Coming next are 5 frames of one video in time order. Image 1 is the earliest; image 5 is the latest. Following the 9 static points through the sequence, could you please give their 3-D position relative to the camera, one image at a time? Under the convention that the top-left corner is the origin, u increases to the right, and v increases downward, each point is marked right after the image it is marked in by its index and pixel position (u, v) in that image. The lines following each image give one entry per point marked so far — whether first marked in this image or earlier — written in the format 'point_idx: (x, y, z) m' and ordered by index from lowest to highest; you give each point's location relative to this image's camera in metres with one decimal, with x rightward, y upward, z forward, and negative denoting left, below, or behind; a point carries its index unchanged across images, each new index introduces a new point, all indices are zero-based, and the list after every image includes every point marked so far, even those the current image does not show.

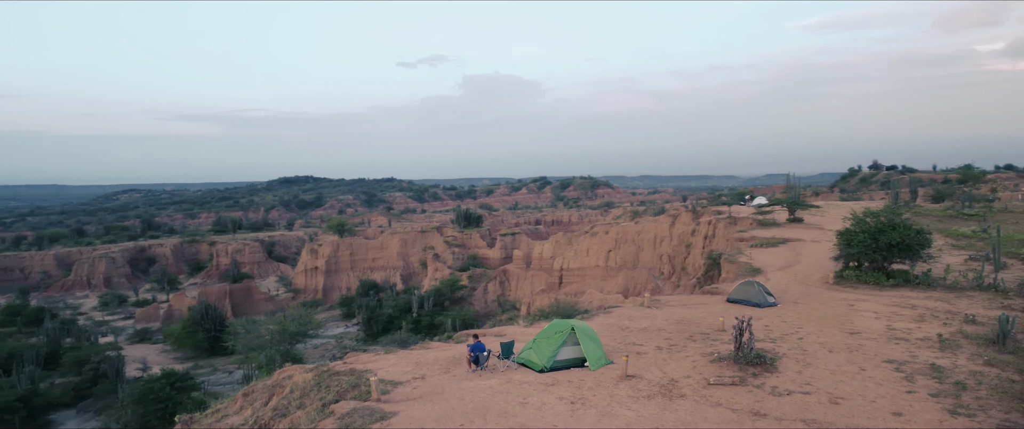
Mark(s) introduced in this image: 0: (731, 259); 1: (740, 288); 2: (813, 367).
0: (+4.3, -0.9, +15.8) m
1: (+3.0, -1.0, +10.9) m
2: (+2.7, -1.4, +7.3) m
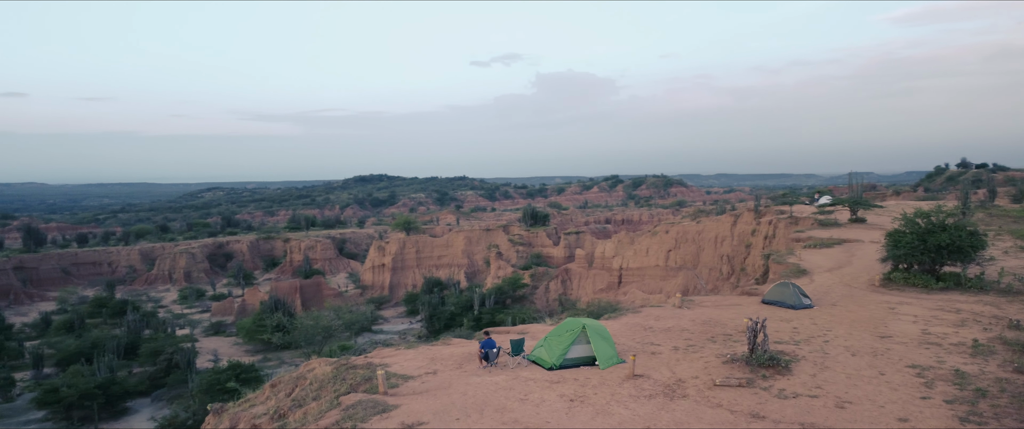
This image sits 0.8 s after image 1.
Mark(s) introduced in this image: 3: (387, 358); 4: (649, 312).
0: (+5.1, -0.9, +15.5) m
1: (+3.4, -1.0, +10.7) m
2: (+2.8, -1.4, +7.1) m
3: (-1.2, -1.4, +7.7) m
4: (+1.7, -1.2, +10.2) m
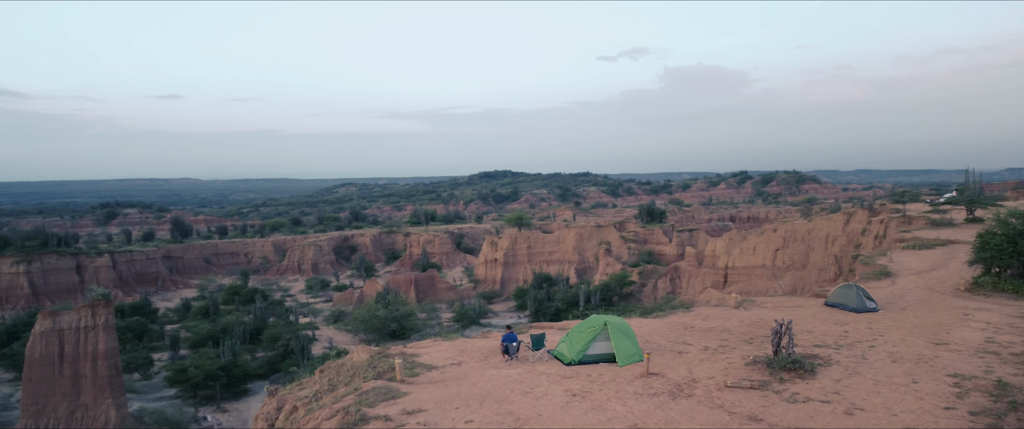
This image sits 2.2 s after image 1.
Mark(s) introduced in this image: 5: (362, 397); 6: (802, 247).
0: (+6.5, -0.8, +14.8) m
1: (+4.1, -1.0, +10.3) m
2: (+2.9, -1.4, +6.9) m
3: (-0.9, -1.3, +8.1) m
4: (+2.4, -1.2, +10.1) m
5: (-1.2, -1.4, +6.5) m
6: (+7.2, -0.8, +20.4) m
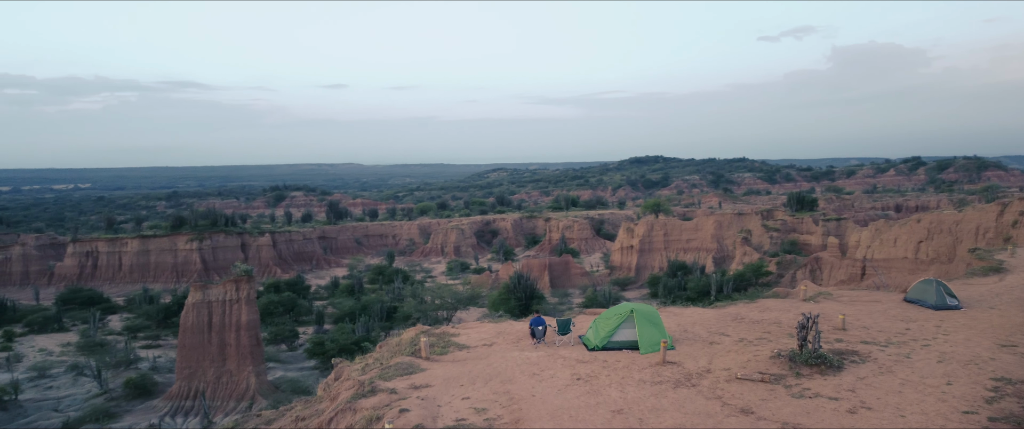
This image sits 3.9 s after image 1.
0: (+8.0, -0.7, +13.7) m
1: (+4.8, -0.9, +9.7) m
2: (+3.0, -1.3, +6.6) m
3: (-0.5, -1.2, +8.5) m
4: (+3.1, -1.1, +9.8) m
5: (-1.1, -1.3, +6.9) m
6: (+9.7, -0.6, +19.1) m
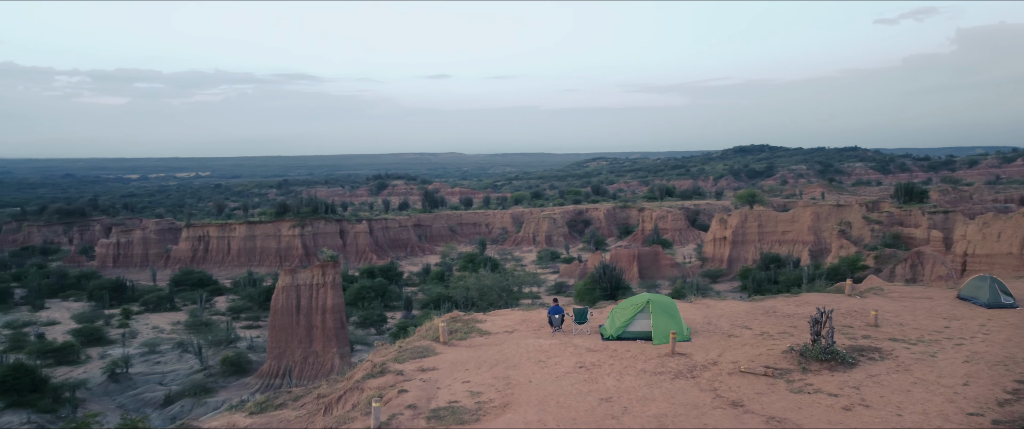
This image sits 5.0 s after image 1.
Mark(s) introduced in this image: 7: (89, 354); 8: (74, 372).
0: (+8.9, -0.6, +12.8) m
1: (+5.2, -0.8, +9.2) m
2: (+3.1, -1.2, +6.4) m
3: (-0.2, -1.1, +8.7) m
4: (+3.5, -1.0, +9.6) m
5: (-1.0, -1.2, +7.2) m
6: (+11.2, -0.4, +17.9) m
7: (-9.7, -3.2, +18.8) m
8: (-9.1, -3.3, +17.2) m
